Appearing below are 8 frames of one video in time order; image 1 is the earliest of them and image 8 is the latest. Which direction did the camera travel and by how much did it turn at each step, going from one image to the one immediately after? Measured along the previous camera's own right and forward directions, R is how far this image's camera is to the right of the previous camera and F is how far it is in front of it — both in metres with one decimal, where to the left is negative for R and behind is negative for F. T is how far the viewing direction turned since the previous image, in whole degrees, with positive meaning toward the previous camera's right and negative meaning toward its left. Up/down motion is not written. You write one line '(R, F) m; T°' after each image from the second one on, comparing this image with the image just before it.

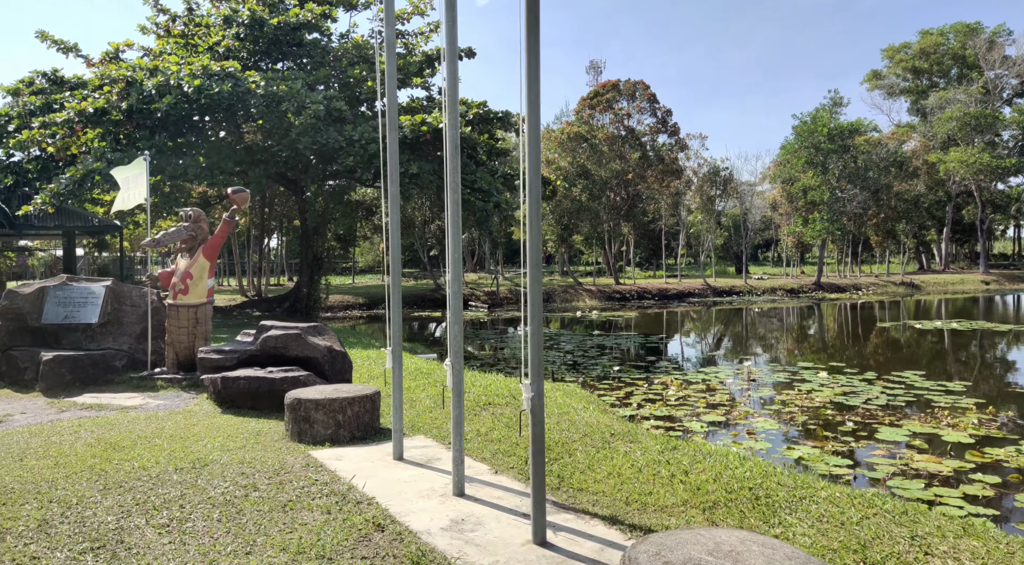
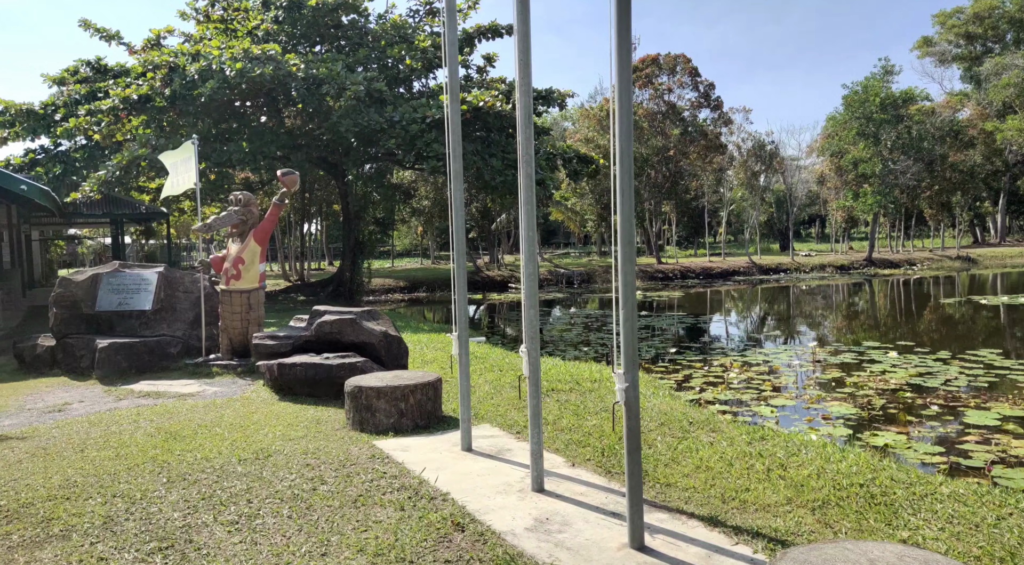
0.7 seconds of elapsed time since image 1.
(-0.2, +0.3) m; -3°
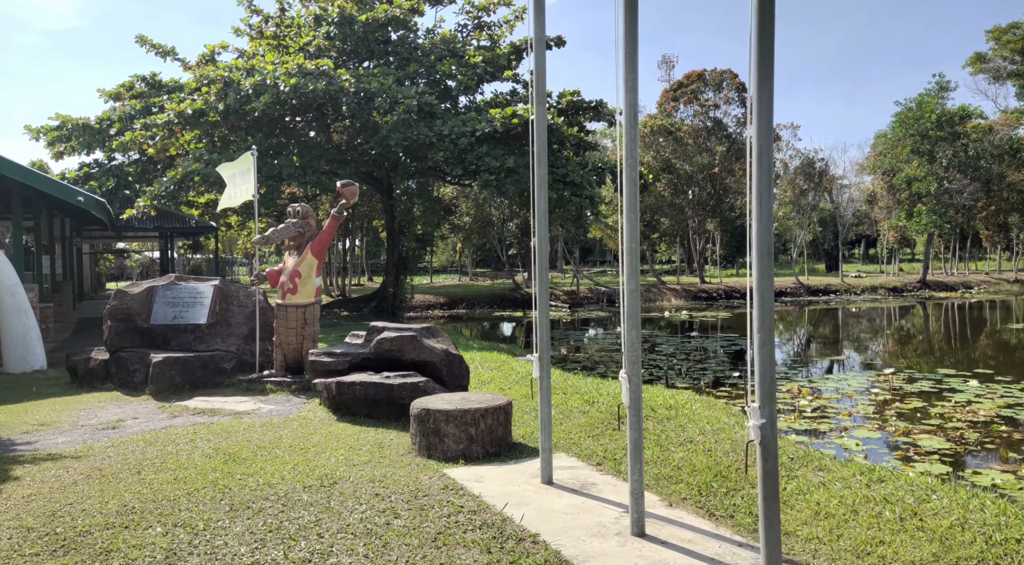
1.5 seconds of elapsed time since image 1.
(-0.3, +0.3) m; -3°
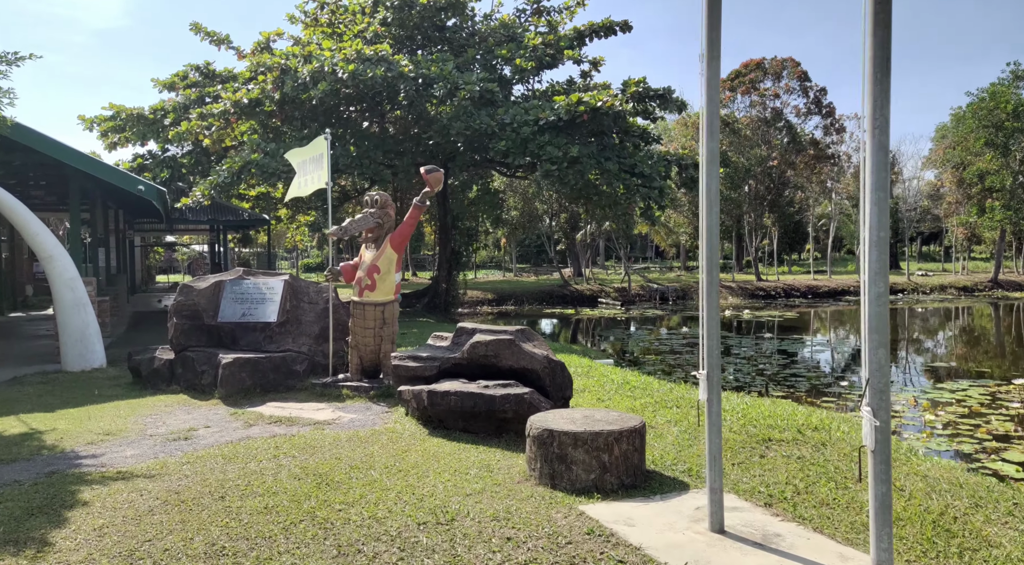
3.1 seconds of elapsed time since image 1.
(-0.6, +0.7) m; -3°
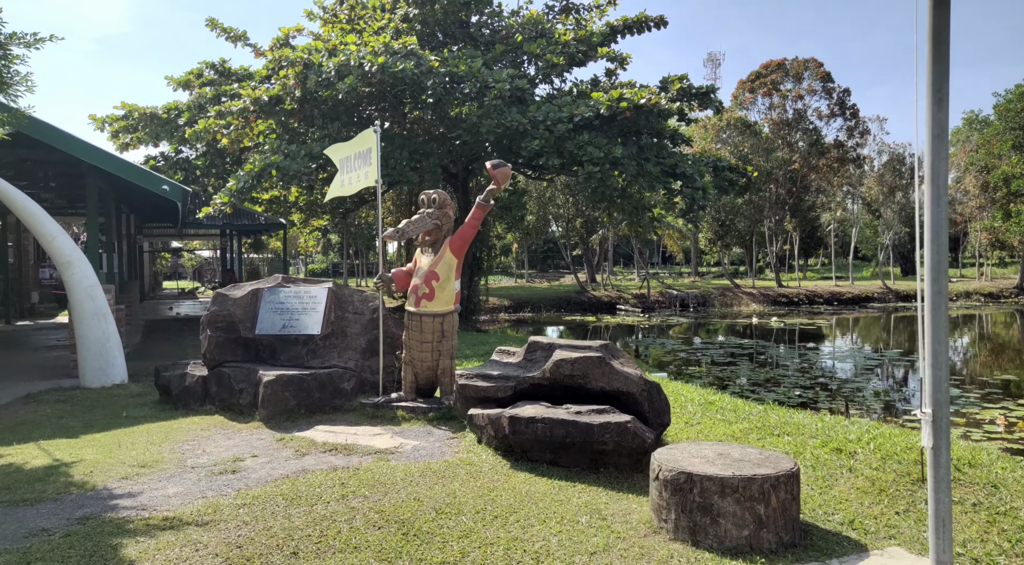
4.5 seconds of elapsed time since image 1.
(-0.6, +0.7) m; 0°
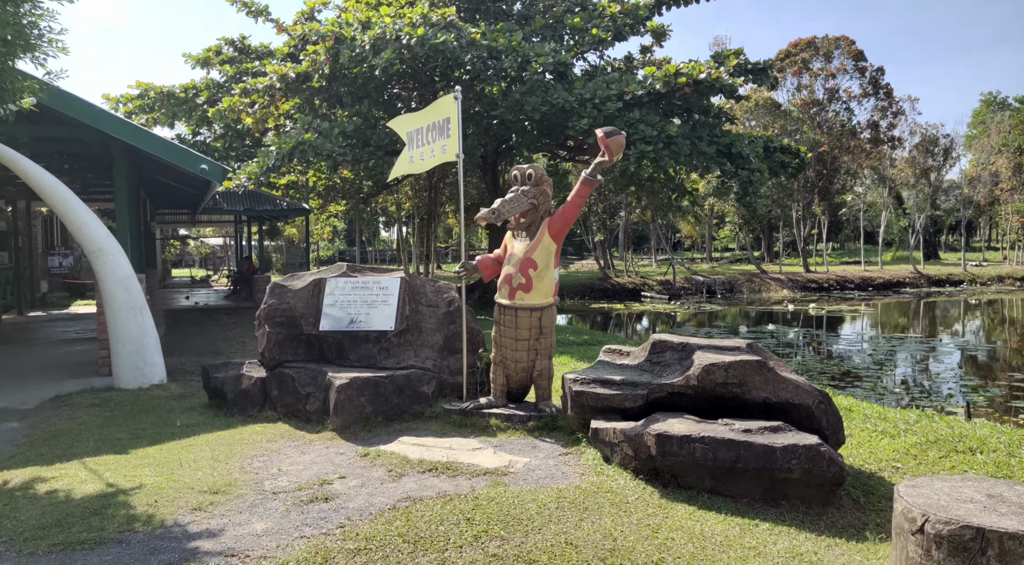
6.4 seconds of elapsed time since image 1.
(-0.8, +0.8) m; 0°
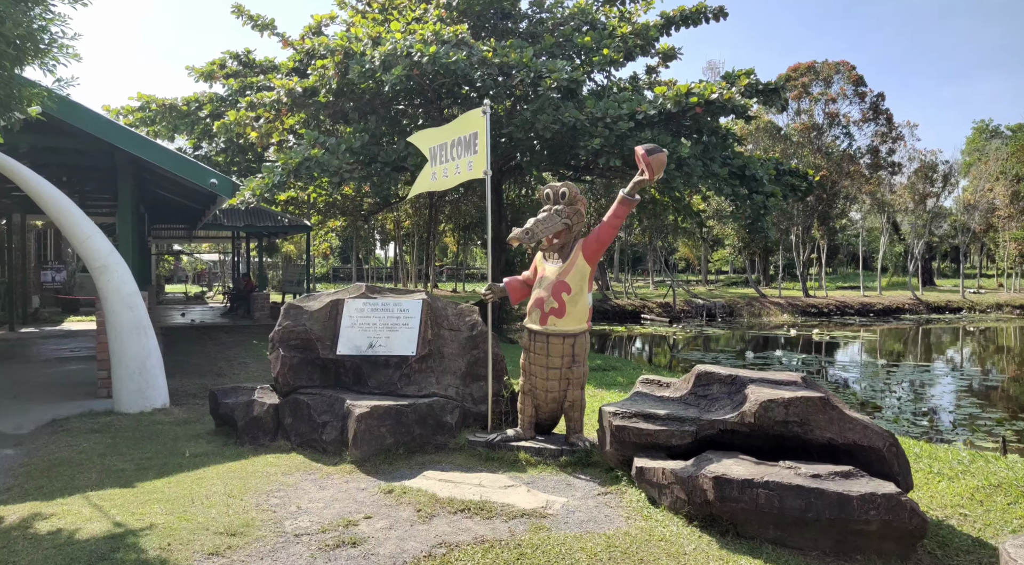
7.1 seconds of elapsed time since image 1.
(-0.3, +0.3) m; +1°
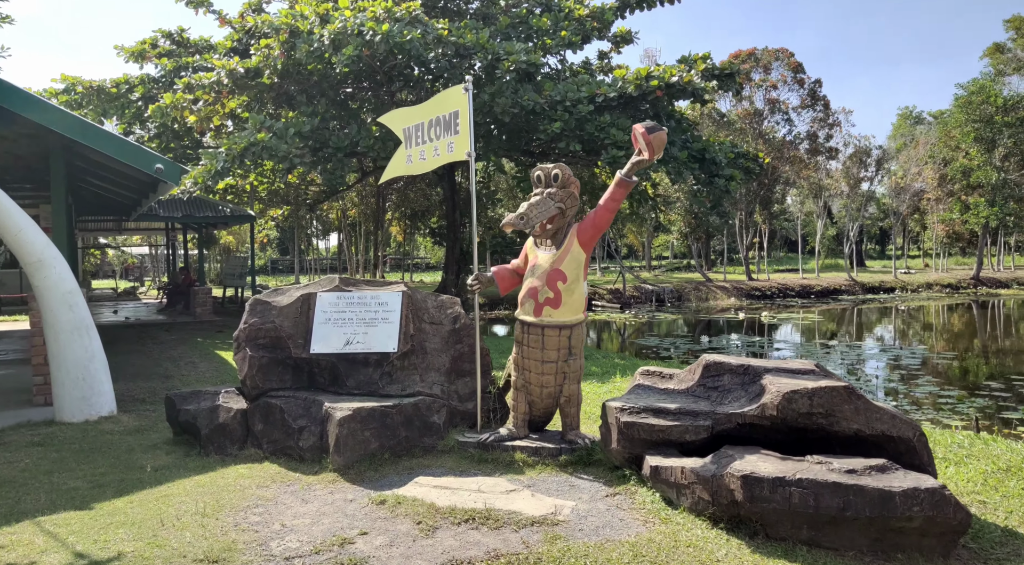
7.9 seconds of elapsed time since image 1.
(-0.3, +0.3) m; +5°
